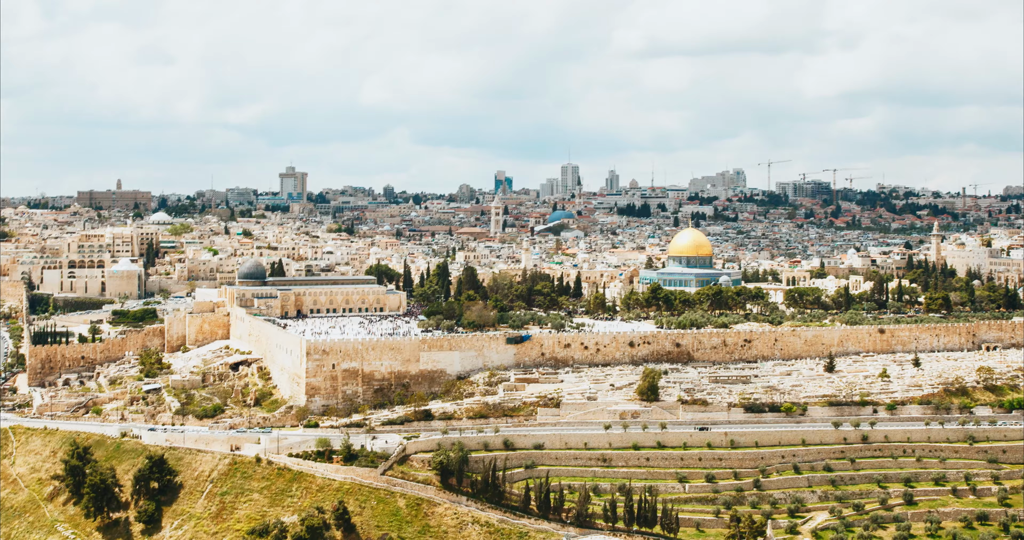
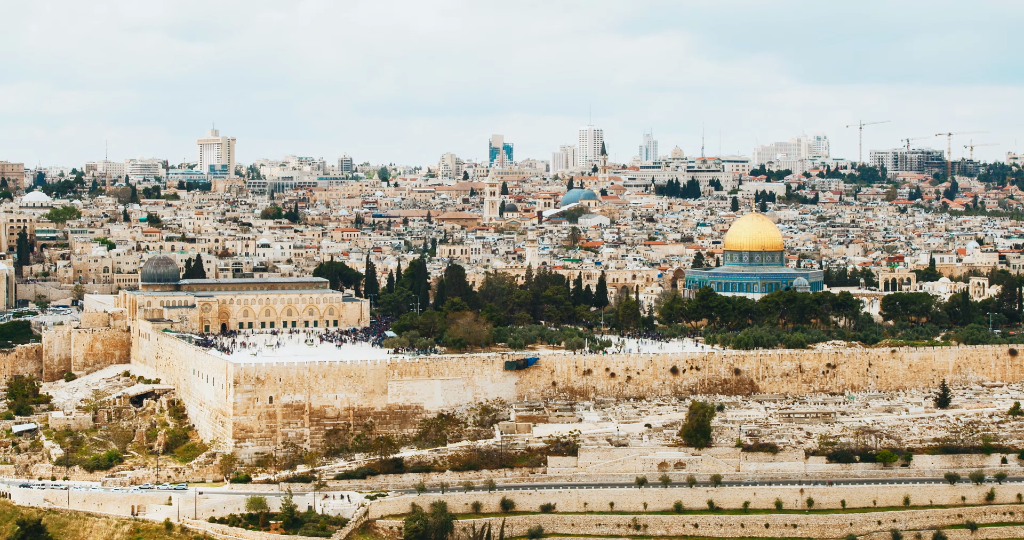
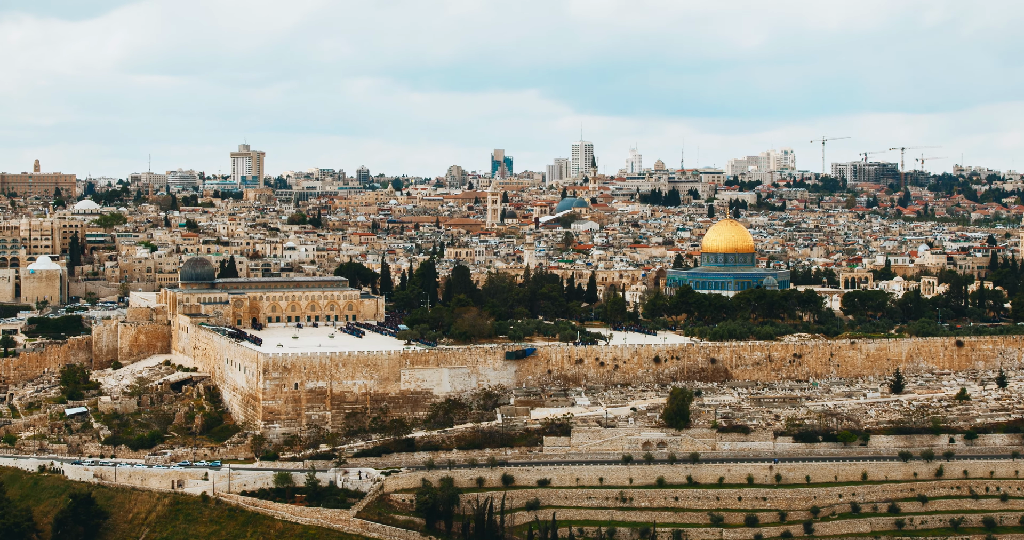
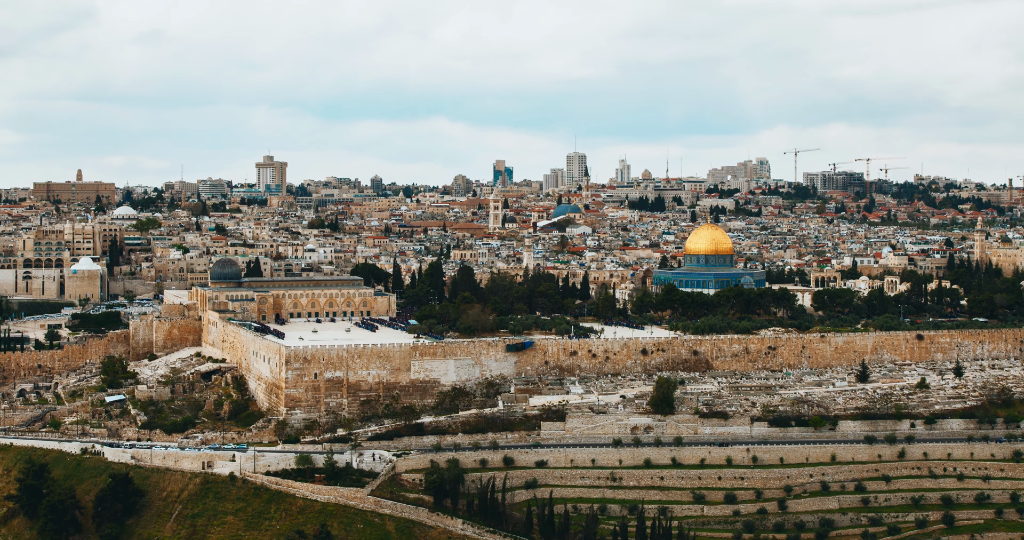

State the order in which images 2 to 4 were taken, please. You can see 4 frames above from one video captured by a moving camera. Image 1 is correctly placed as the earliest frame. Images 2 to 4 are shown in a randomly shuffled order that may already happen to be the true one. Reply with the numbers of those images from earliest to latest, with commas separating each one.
4, 3, 2
